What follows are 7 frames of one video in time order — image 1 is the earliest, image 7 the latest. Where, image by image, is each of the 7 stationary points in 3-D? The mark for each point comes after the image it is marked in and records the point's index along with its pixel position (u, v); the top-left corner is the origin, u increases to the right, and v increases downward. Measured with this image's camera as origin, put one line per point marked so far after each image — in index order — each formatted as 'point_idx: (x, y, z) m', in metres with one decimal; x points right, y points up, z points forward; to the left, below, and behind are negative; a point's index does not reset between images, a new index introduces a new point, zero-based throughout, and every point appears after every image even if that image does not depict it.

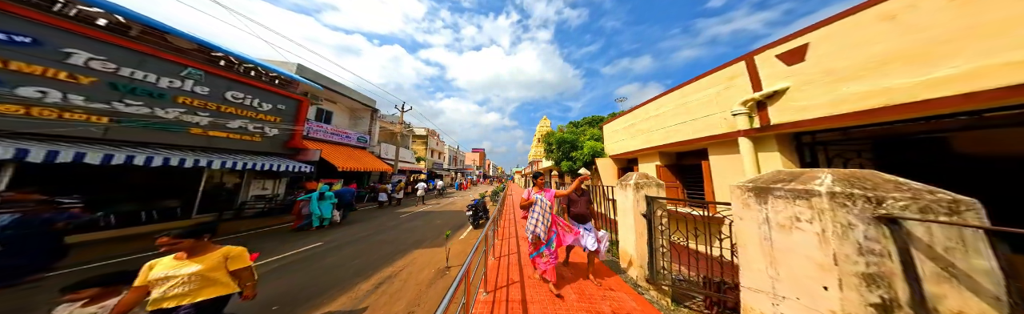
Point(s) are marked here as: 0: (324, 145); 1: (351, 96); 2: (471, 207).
0: (-12.9, +0.8, +11.6) m
1: (-13.8, +4.9, +14.4) m
2: (-2.1, -2.5, +8.6) m
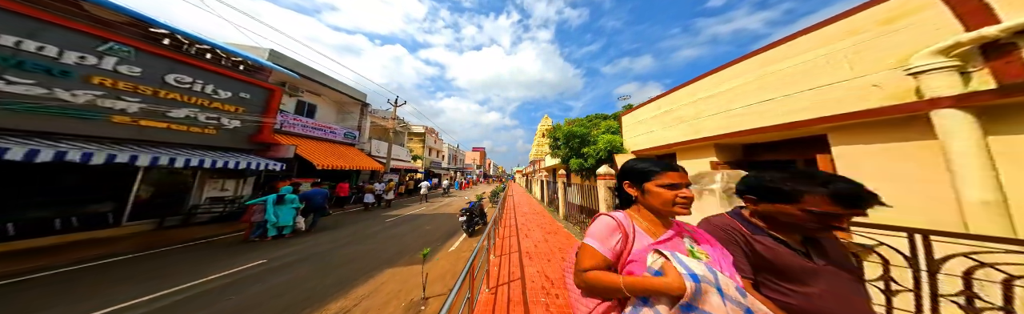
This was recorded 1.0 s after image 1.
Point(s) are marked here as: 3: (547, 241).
0: (-12.8, +0.9, +10.4) m
1: (-13.7, +5.1, +13.2) m
2: (-2.0, -2.3, +7.5) m
3: (+1.0, -2.7, +5.6) m
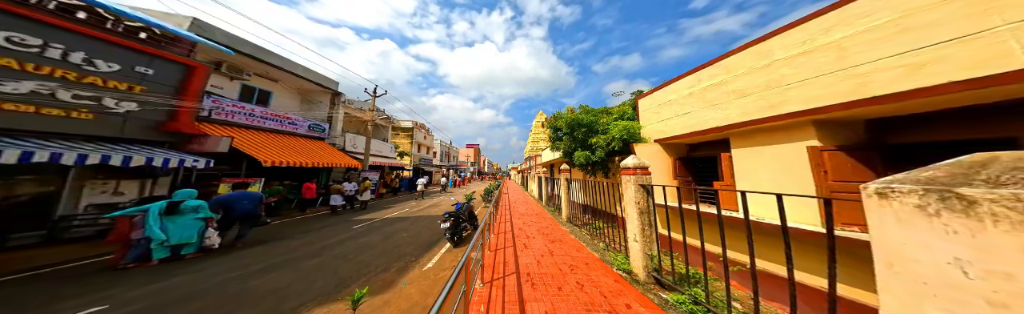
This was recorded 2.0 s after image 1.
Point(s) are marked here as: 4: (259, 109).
0: (-13.1, +1.1, +8.6) m
1: (-14.2, +5.3, +11.3) m
2: (-2.2, -2.1, +6.1) m
3: (+0.8, -2.4, +4.4) m
4: (-13.5, +2.5, +9.3) m
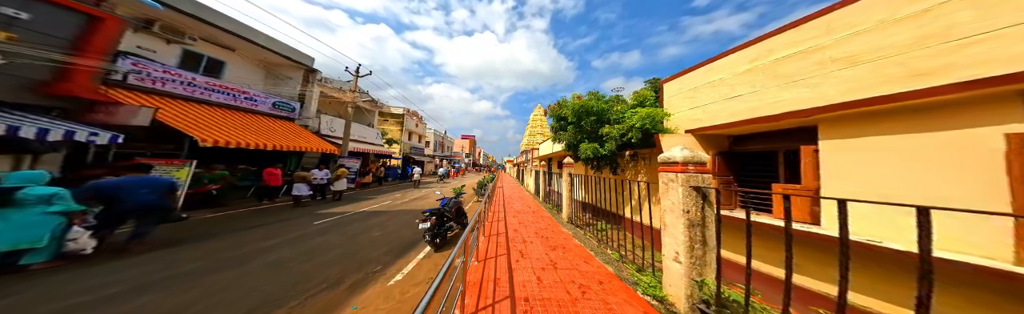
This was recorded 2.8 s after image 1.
0: (-13.2, +2.1, +7.2) m
1: (-14.2, +6.4, +9.7) m
2: (-2.4, -1.6, +5.2) m
3: (+0.7, -2.2, +3.5) m
4: (-13.6, +3.5, +7.8) m
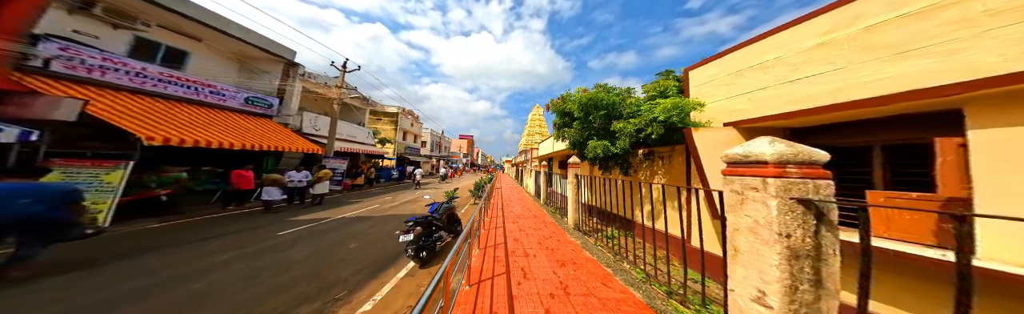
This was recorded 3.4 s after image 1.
0: (-13.3, +2.0, +6.2) m
1: (-14.3, +6.3, +8.7) m
2: (-2.4, -1.6, +4.4) m
3: (+0.7, -2.2, +2.8) m
4: (-13.6, +3.4, +6.9) m
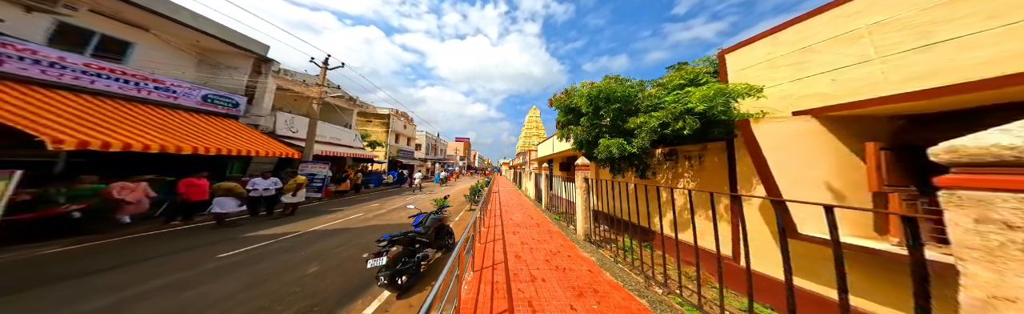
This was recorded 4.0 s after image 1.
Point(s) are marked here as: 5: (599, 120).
0: (-13.3, +1.8, +5.1) m
1: (-14.5, +6.0, +7.6) m
2: (-2.3, -1.7, +3.6) m
3: (+0.8, -2.2, +2.1) m
4: (-13.7, +3.2, +5.7) m
5: (+2.4, +1.0, +5.0) m
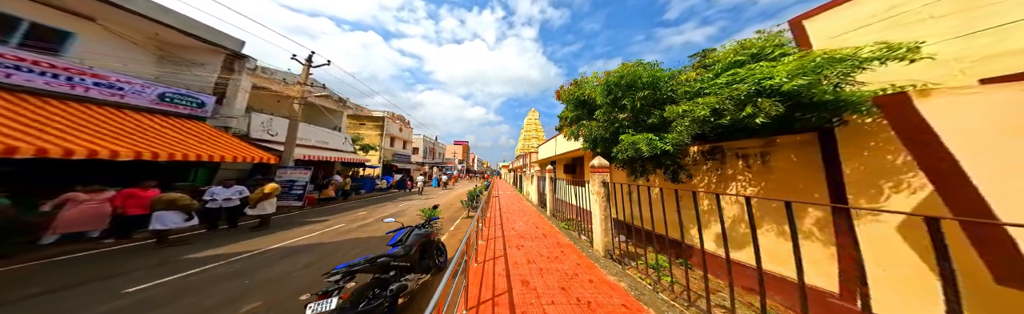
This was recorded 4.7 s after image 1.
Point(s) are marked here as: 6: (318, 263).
0: (-13.2, +1.6, +4.1) m
1: (-14.5, +5.8, +6.6) m
2: (-2.2, -1.8, +2.6) m
3: (+1.0, -2.2, +1.2) m
4: (-13.6, +3.0, +4.7) m
5: (+2.5, +1.0, +4.2) m
6: (-5.0, -2.8, +4.7) m
